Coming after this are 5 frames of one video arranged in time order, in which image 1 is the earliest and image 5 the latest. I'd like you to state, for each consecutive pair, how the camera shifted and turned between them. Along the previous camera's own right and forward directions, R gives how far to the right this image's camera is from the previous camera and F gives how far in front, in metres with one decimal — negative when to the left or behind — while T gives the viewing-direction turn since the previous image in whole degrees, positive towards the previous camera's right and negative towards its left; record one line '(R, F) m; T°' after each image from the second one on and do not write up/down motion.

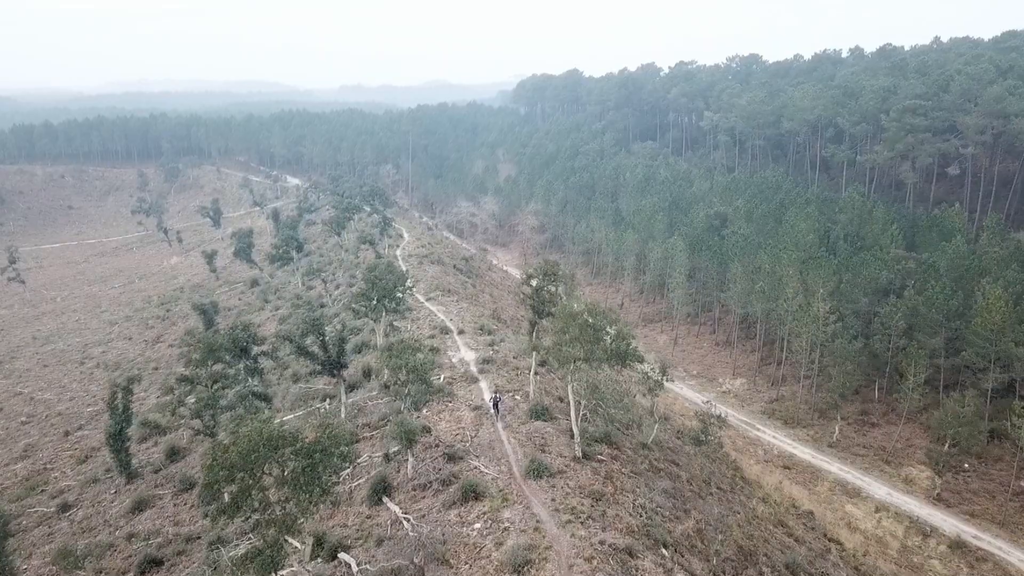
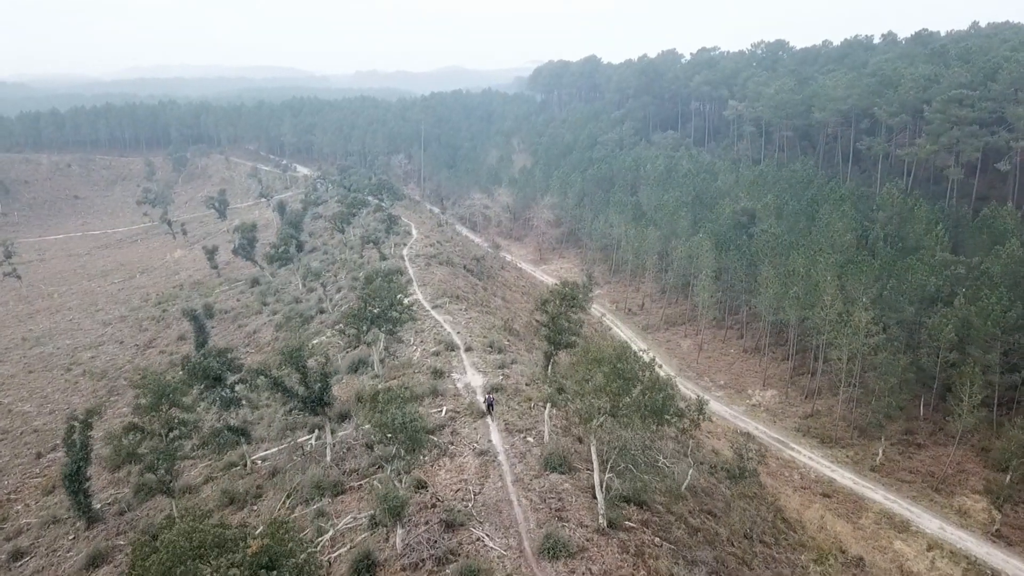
(+0.1, +3.4) m; -1°
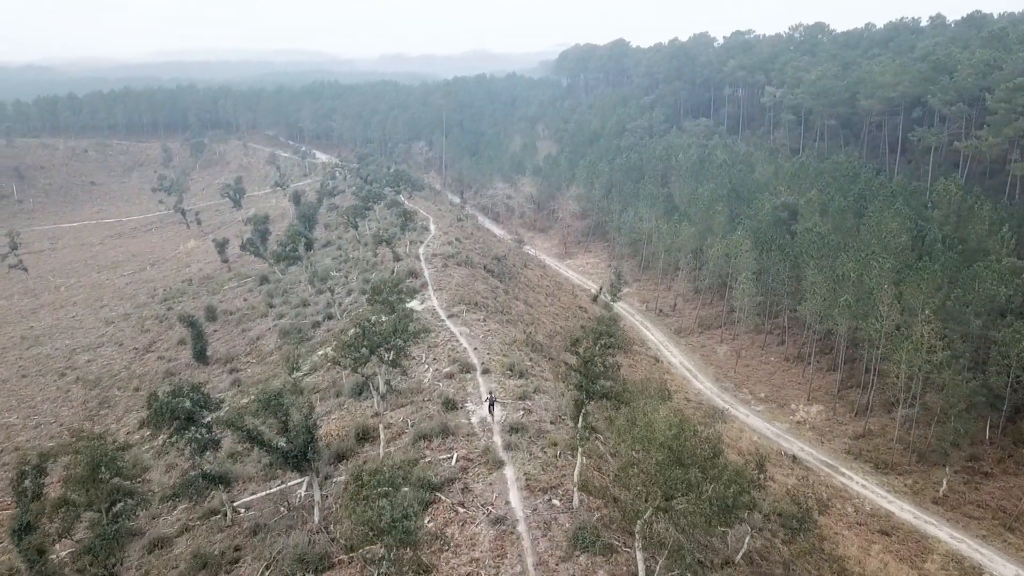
(0.0, +3.5) m; -2°
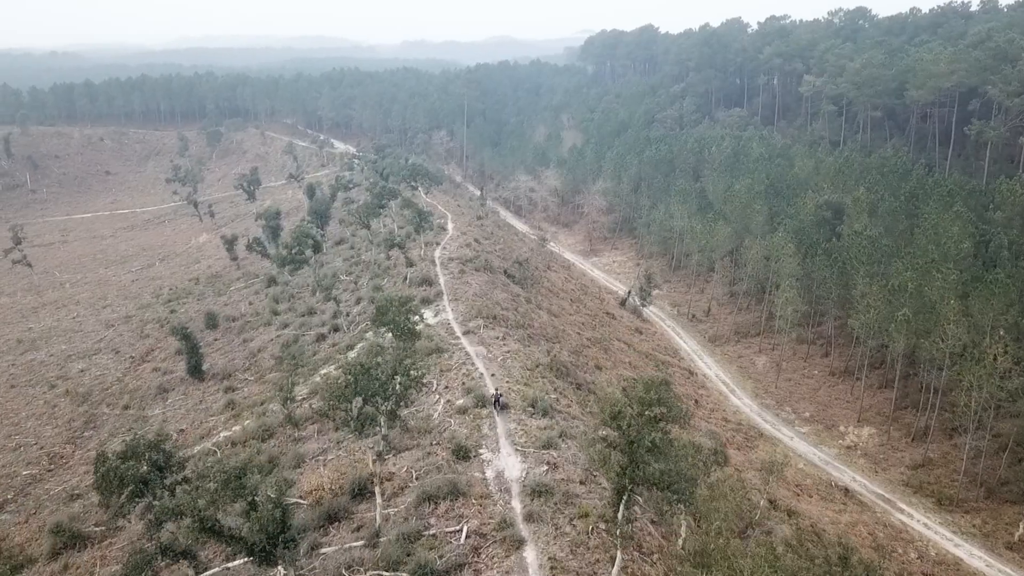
(0.0, +3.5) m; -1°
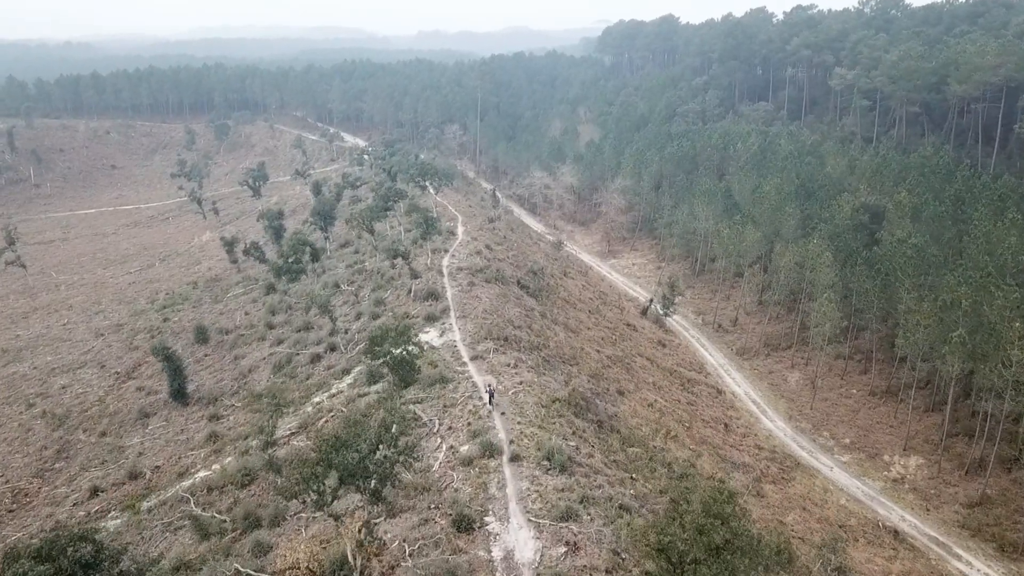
(0.0, +3.3) m; -1°
